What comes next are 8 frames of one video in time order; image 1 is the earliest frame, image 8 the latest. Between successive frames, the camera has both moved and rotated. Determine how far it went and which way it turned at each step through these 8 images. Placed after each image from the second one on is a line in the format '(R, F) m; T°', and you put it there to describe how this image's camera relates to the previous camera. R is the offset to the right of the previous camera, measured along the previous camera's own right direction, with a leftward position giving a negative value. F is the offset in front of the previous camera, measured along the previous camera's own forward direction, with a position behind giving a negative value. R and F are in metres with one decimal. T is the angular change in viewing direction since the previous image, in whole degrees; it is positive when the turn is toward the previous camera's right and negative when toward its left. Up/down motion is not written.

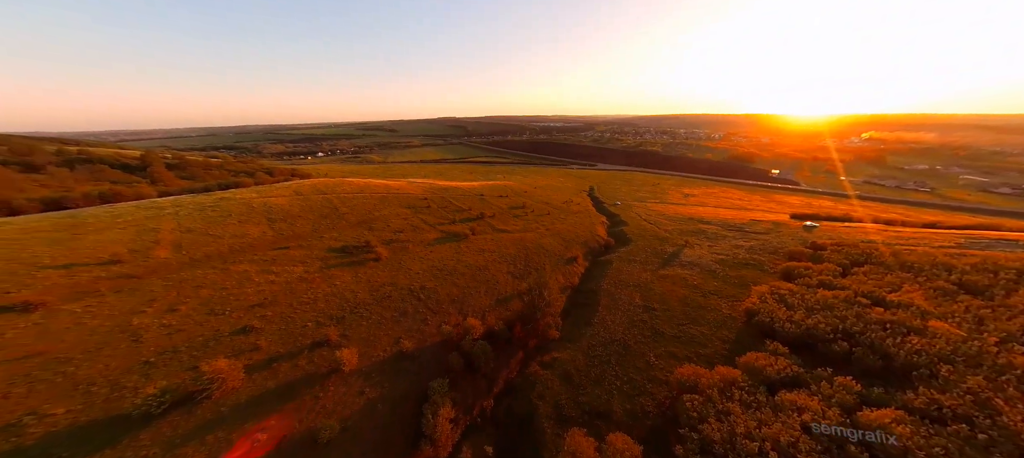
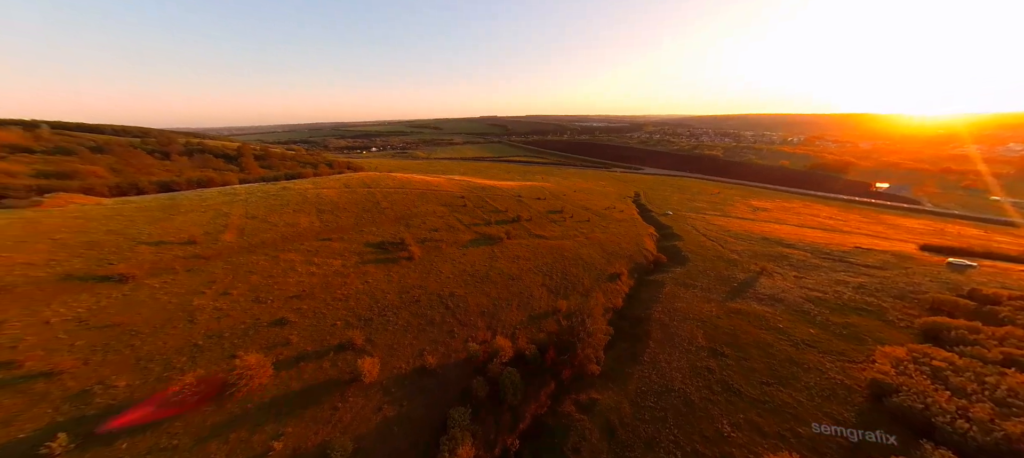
(-0.1, +1.5) m; -8°
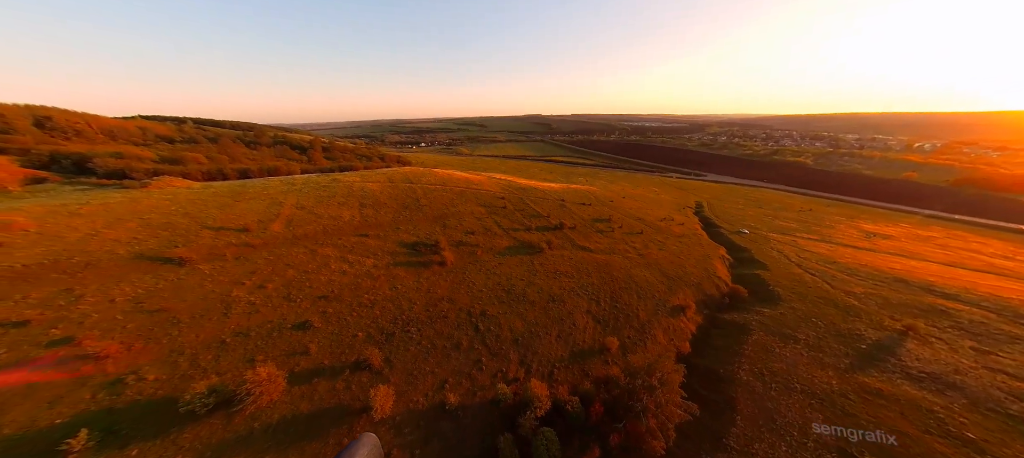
(-0.3, +2.3) m; -8°
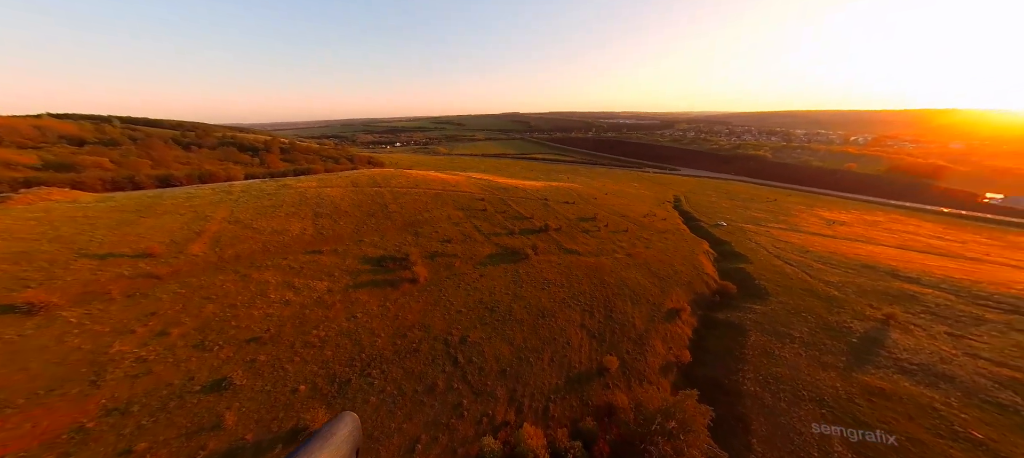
(-0.2, +2.1) m; +5°
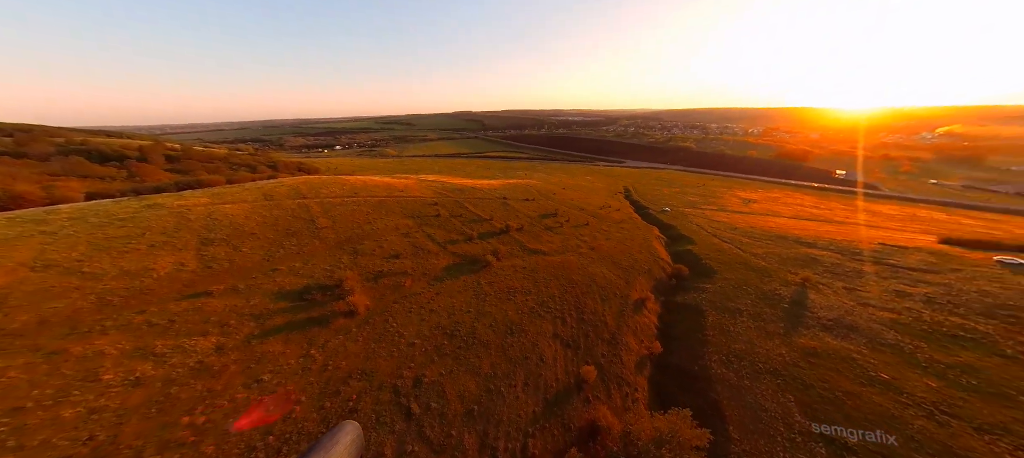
(+0.2, +1.9) m; +8°
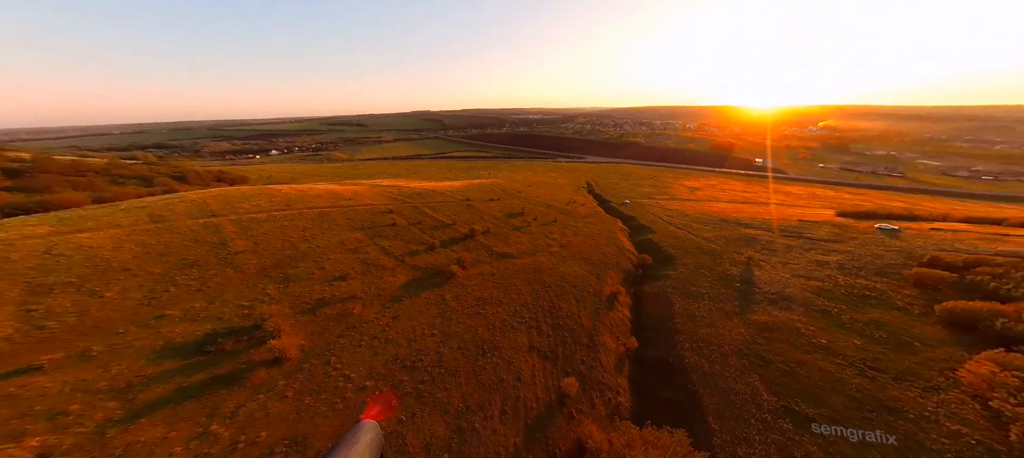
(+0.1, +1.6) m; +7°
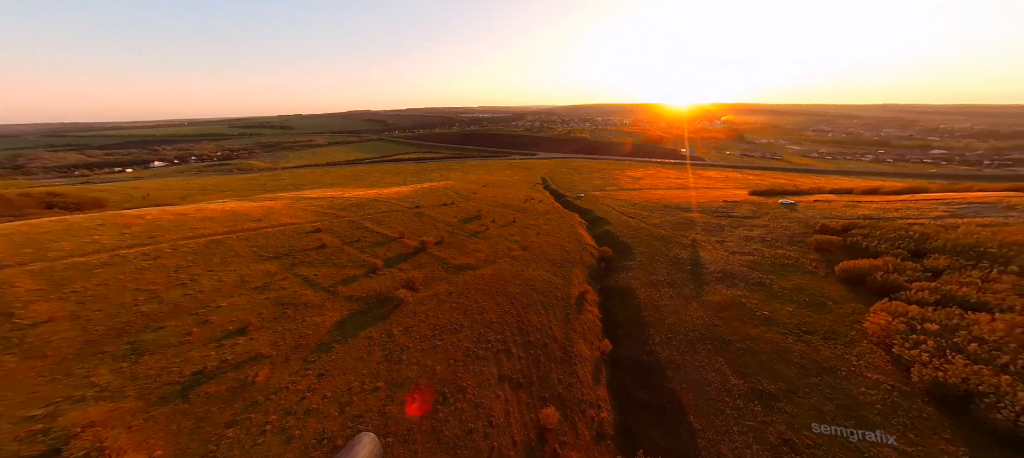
(+0.1, +2.3) m; +8°
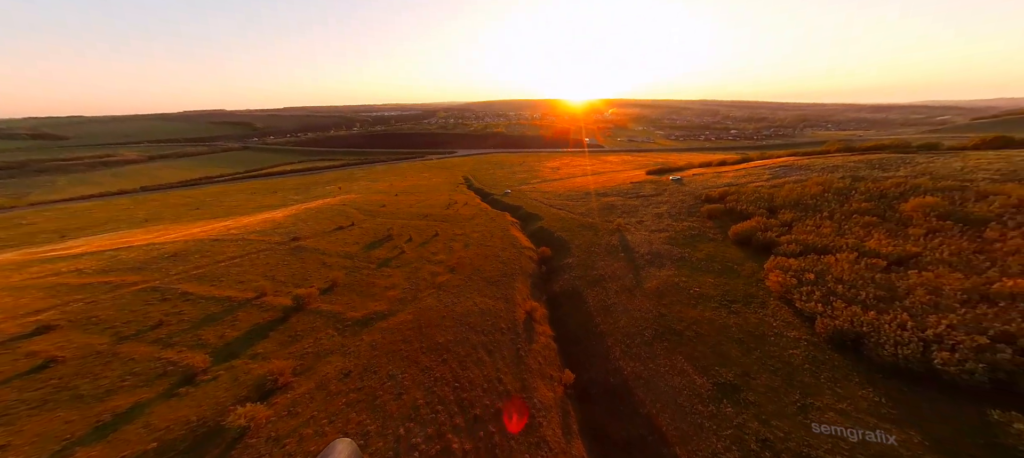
(+0.7, +4.9) m; +13°
